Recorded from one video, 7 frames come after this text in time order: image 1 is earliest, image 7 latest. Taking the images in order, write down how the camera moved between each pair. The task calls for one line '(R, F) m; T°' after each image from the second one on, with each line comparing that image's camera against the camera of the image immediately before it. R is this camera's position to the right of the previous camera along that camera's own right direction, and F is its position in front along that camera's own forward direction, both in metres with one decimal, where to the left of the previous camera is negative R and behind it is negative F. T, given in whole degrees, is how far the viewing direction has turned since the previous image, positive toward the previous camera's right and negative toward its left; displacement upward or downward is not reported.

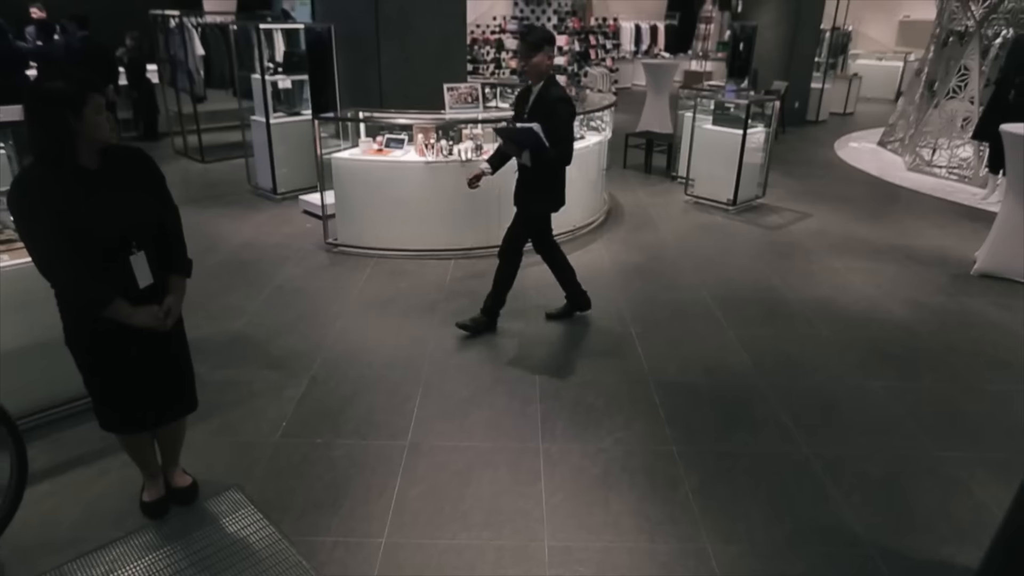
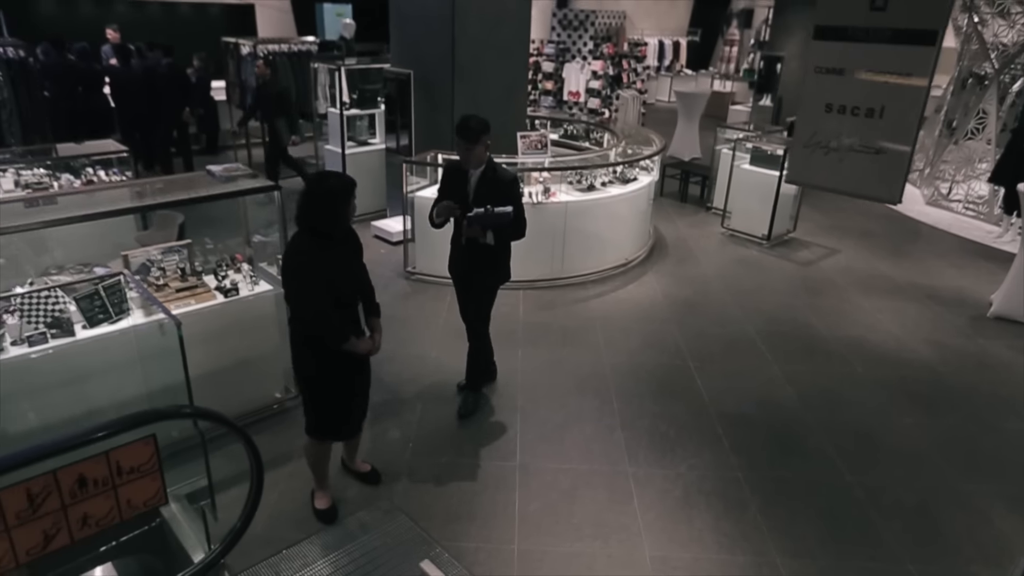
(-0.5, -0.5) m; 0°
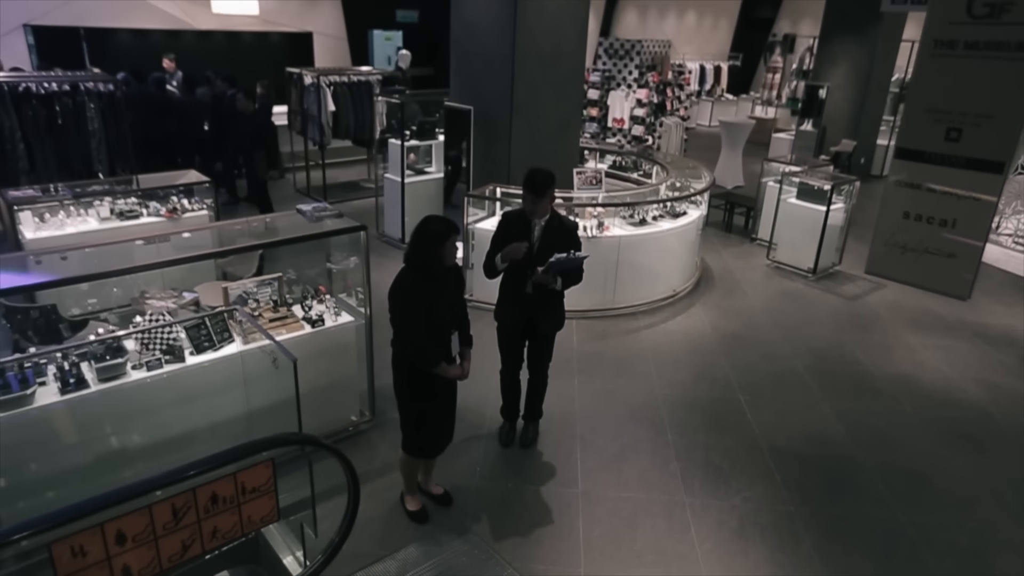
(-0.2, -0.2) m; -3°
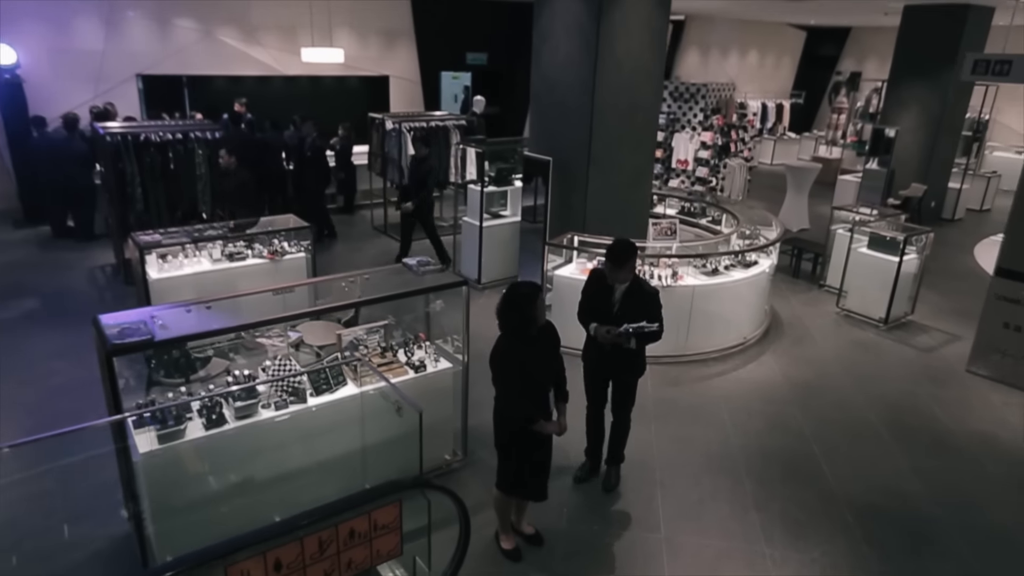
(-0.2, -0.3) m; -4°
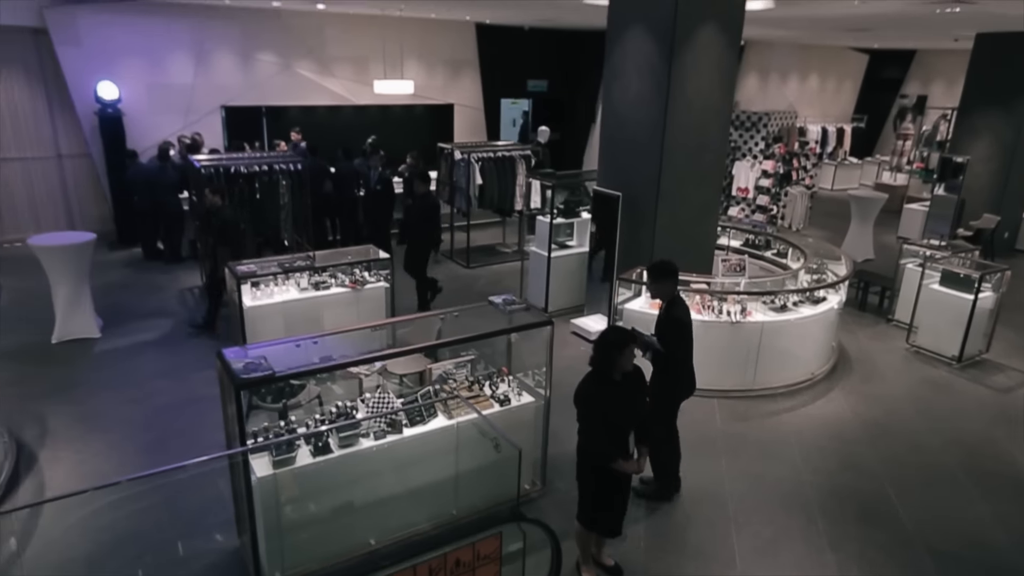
(-0.2, -0.2) m; -4°
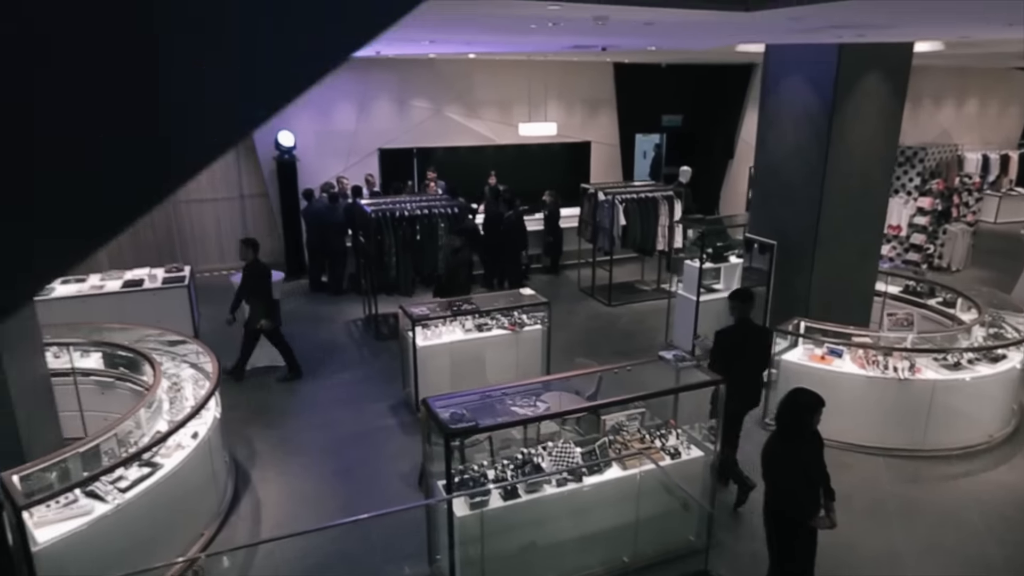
(-0.4, -0.3) m; -10°
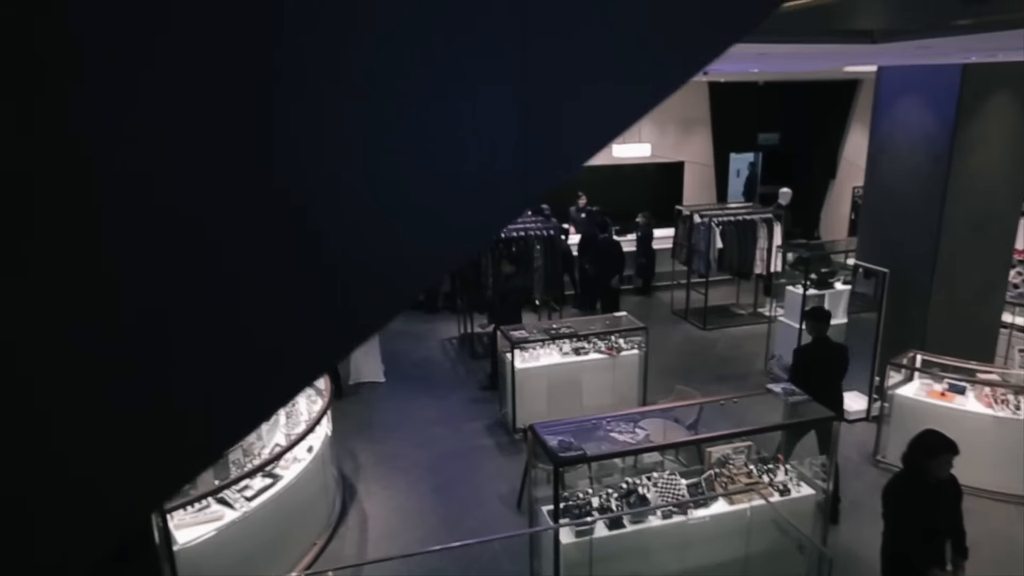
(-0.2, -0.1) m; -7°
